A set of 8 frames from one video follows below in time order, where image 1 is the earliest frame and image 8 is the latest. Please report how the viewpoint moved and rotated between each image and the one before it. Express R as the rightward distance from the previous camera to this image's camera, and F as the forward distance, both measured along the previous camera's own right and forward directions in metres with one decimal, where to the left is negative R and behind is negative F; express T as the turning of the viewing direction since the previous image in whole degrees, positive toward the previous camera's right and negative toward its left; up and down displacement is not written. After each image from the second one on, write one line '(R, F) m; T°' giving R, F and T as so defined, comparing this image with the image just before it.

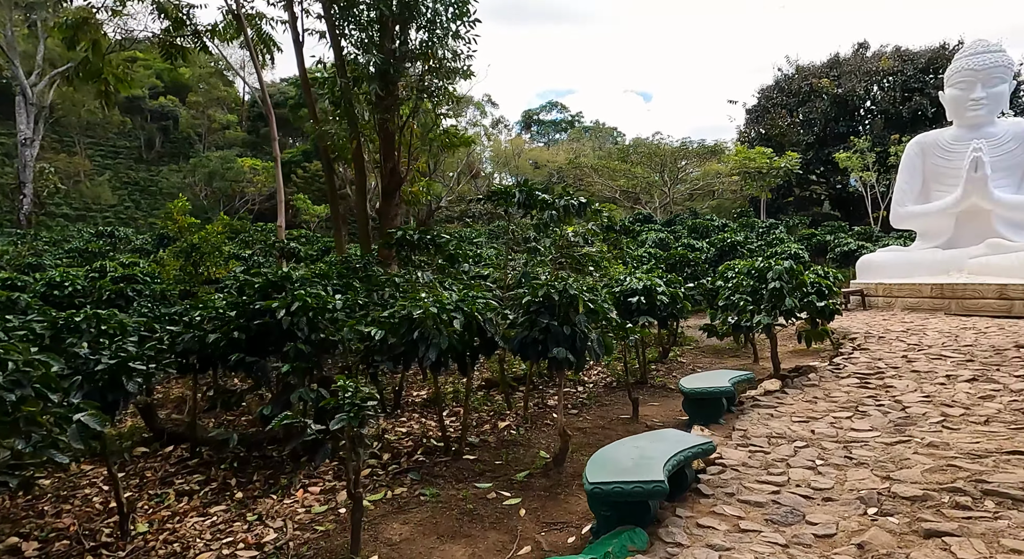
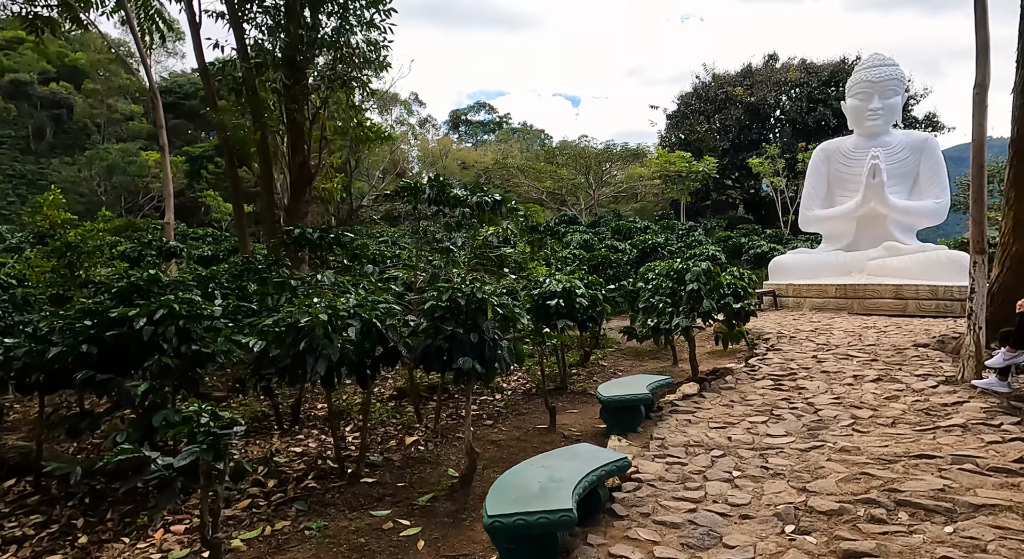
(+0.1, +0.2) m; +6°
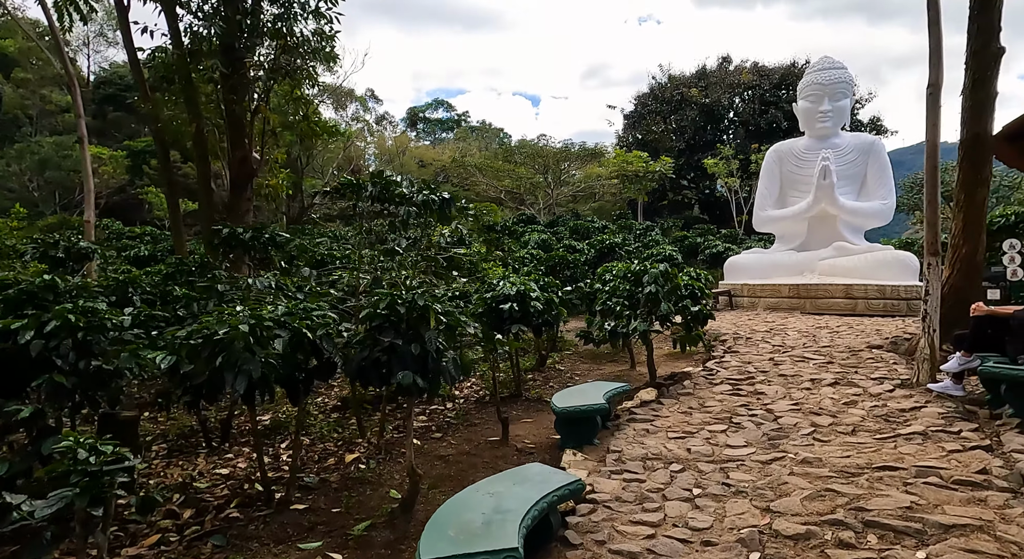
(+0.1, +0.2) m; +4°
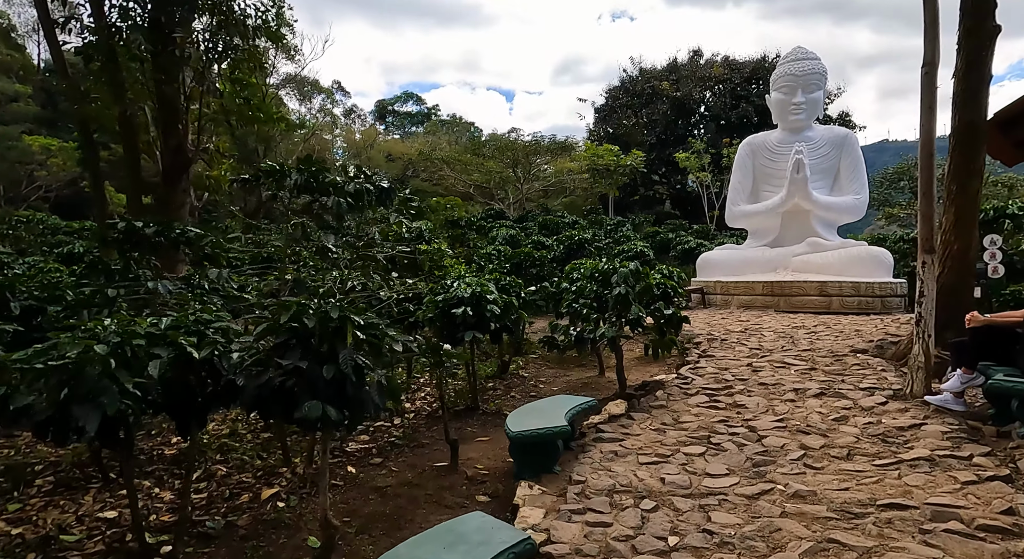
(+0.1, +0.5) m; +2°
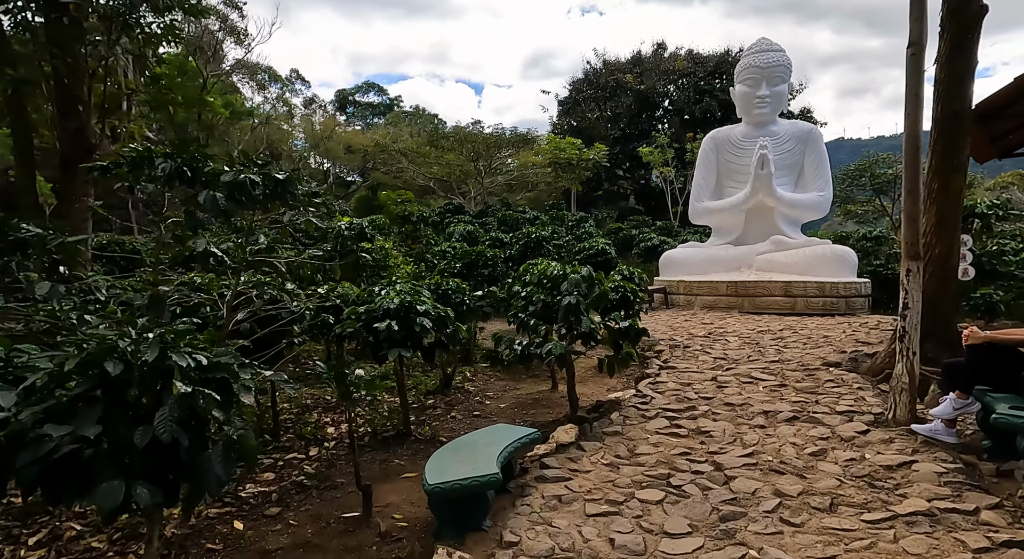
(+0.2, +0.5) m; +3°
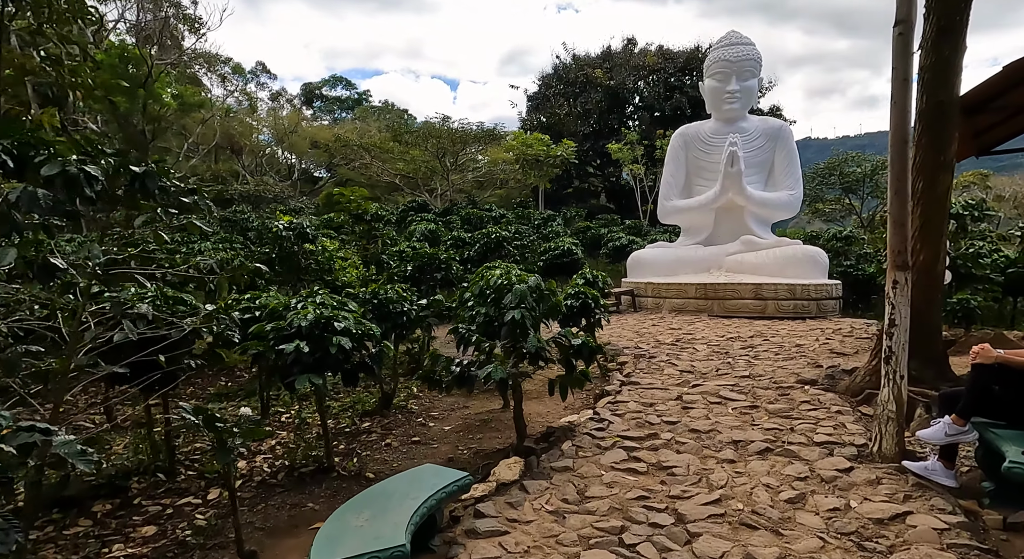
(+0.2, +0.5) m; +2°
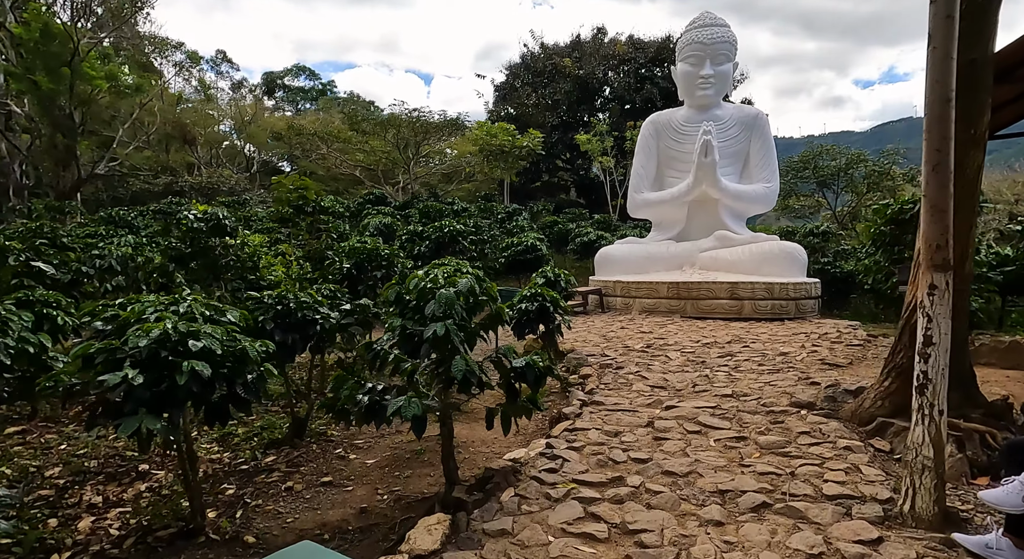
(+0.2, +0.8) m; +2°
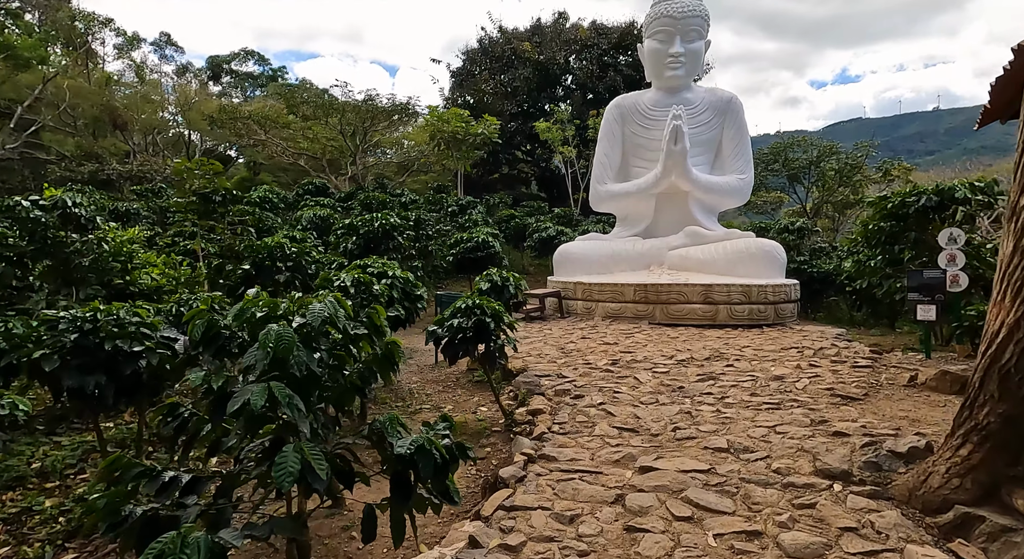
(+0.2, +1.0) m; +3°
